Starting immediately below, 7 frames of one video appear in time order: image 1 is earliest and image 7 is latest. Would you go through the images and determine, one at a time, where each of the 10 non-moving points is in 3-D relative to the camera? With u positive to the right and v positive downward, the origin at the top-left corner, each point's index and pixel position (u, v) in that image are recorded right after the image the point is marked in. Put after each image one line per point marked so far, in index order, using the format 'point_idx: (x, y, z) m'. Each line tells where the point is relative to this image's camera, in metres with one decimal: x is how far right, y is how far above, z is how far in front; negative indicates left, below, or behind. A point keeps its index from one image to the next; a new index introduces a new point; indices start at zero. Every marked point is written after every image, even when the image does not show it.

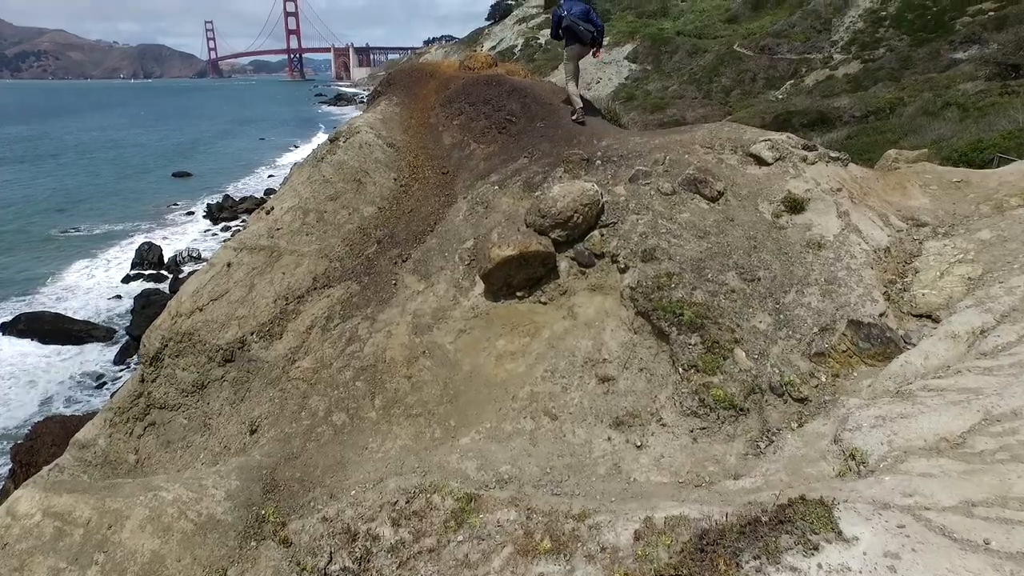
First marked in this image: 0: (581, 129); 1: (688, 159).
0: (+0.7, +1.6, +6.3) m
1: (+1.5, +1.1, +5.5) m
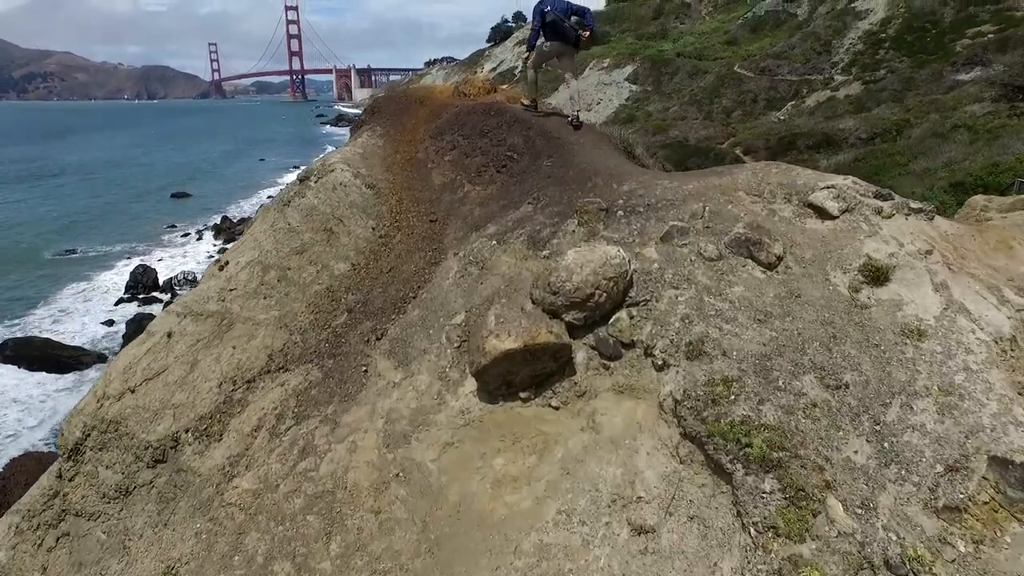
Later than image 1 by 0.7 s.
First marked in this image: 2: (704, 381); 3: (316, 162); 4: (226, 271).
0: (+0.7, +1.0, +5.3) m
1: (+1.5, +0.5, +4.4) m
2: (+1.0, -0.5, +3.3) m
3: (-1.9, +1.3, +6.4) m
4: (-2.4, +0.2, +5.5) m
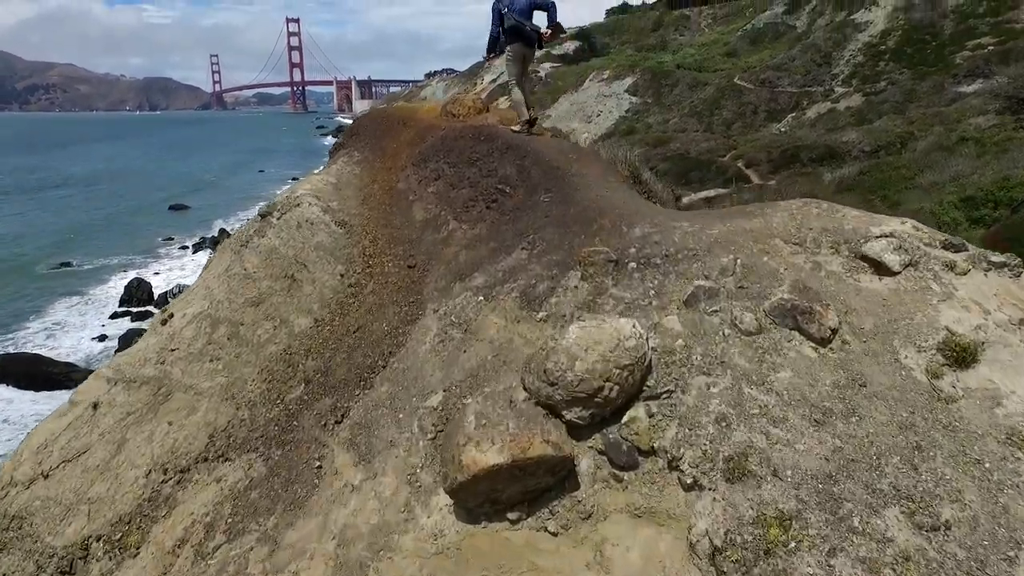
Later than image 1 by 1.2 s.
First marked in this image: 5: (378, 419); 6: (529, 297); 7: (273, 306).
0: (+0.6, +0.6, +4.5) m
1: (+1.4, +0.1, +3.6) m
2: (+0.9, -0.9, +2.5) m
3: (-2.0, +0.8, +5.6) m
4: (-2.5, -0.3, +4.7) m
5: (-0.7, -0.7, +3.5) m
6: (+0.1, -0.1, +3.9) m
7: (-1.7, -0.1, +4.7) m
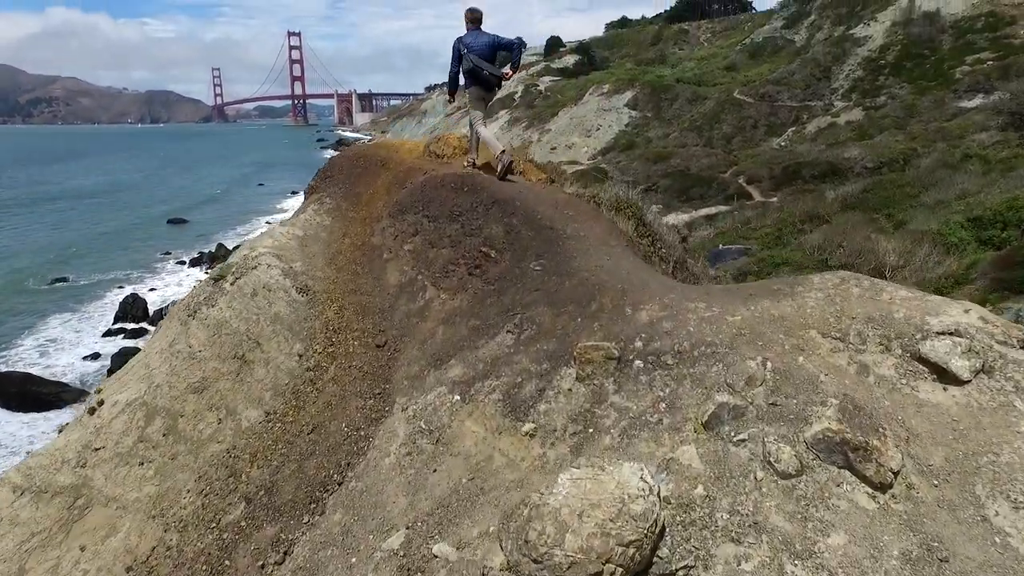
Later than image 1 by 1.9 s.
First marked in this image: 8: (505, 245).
0: (+0.5, 0.0, +3.8) m
1: (+1.3, -0.4, +3.0) m
2: (+0.8, -1.4, +1.8) m
3: (-2.1, +0.3, +5.0) m
4: (-2.6, -0.8, +4.1) m
5: (-0.8, -1.2, +2.9) m
6: (0.0, -0.6, +3.3) m
7: (-1.8, -0.7, +4.0) m
8: (0.0, +0.3, +4.4) m
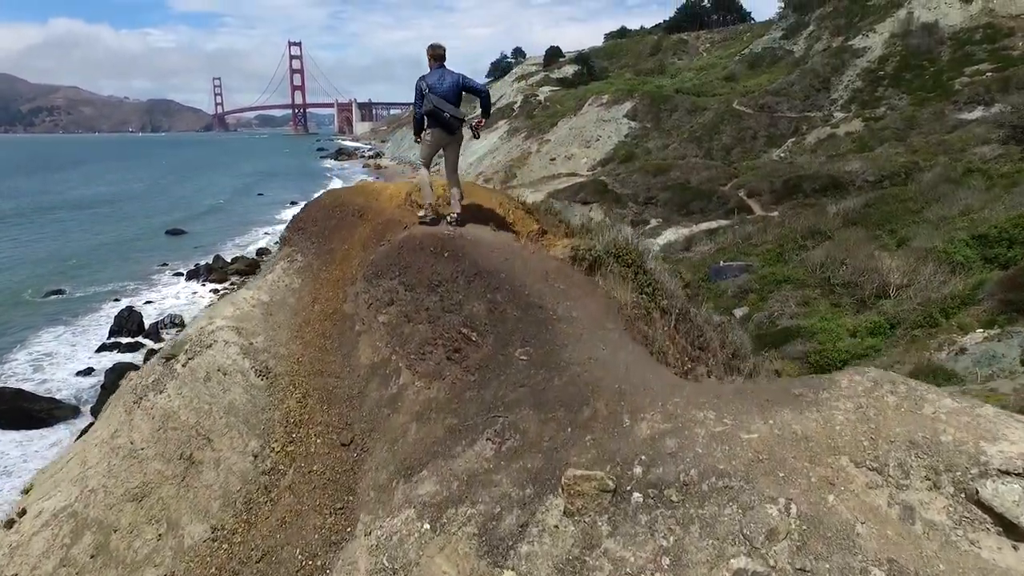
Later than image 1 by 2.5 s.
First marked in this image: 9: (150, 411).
0: (+0.4, -0.5, +3.3) m
1: (+1.2, -0.9, +2.5) m
2: (+0.7, -1.9, +1.3) m
3: (-2.2, -0.3, +4.5) m
4: (-2.7, -1.3, +3.6) m
5: (-0.9, -1.7, +2.4) m
6: (-0.1, -1.1, +2.8) m
7: (-1.9, -1.2, +3.5) m
8: (-0.1, -0.2, +3.9) m
9: (-2.2, -0.8, +3.9) m
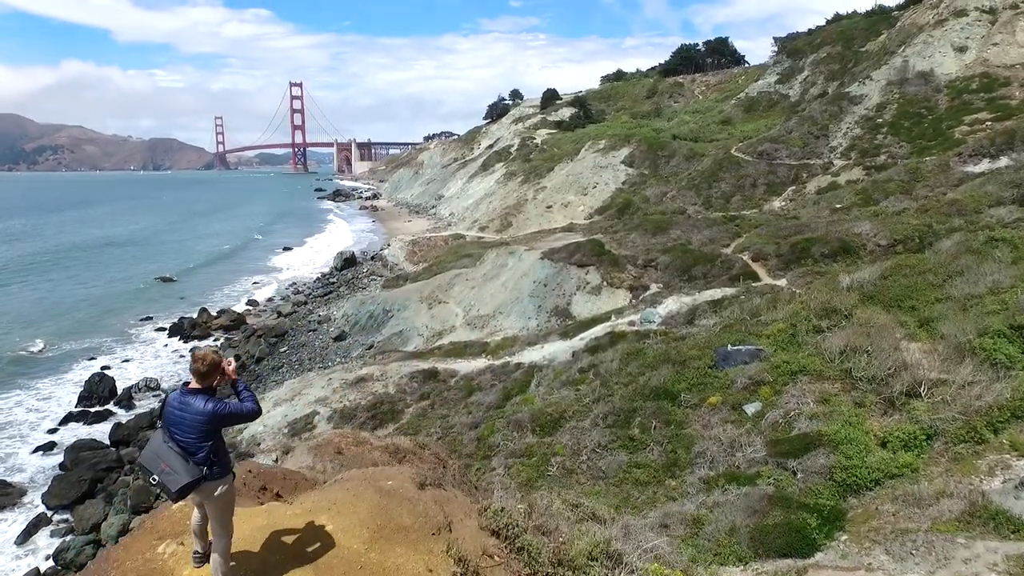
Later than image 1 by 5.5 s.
0: (0.0, -2.9, +0.5) m
1: (+0.8, -3.2, -0.4) m
2: (+0.3, -4.1, -1.6) m
3: (-2.7, -2.7, +1.7) m
4: (-3.2, -3.7, +0.7) m
5: (-1.4, -4.1, -0.5) m
6: (-0.5, -3.4, -0.1) m
7: (-2.4, -3.6, +0.6) m
8: (-0.6, -2.7, +1.1) m
9: (-2.7, -3.2, +1.1) m
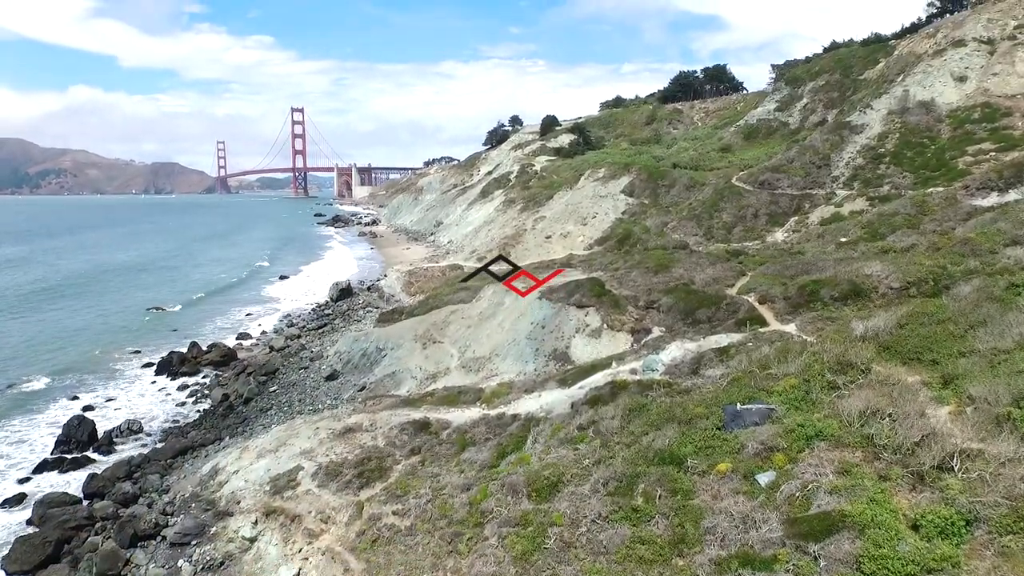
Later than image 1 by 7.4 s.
0: (-0.3, -4.2, -1.5) m
1: (+0.5, -4.5, -2.4) m
2: (0.0, -5.4, -3.7) m
3: (-2.9, -4.1, -0.3) m
4: (-3.4, -5.1, -1.4) m
5: (-1.6, -5.4, -2.6) m
6: (-0.8, -4.7, -2.1) m
7: (-2.6, -4.9, -1.4) m
8: (-0.9, -4.0, -0.9) m
9: (-2.9, -4.5, -1.0) m
